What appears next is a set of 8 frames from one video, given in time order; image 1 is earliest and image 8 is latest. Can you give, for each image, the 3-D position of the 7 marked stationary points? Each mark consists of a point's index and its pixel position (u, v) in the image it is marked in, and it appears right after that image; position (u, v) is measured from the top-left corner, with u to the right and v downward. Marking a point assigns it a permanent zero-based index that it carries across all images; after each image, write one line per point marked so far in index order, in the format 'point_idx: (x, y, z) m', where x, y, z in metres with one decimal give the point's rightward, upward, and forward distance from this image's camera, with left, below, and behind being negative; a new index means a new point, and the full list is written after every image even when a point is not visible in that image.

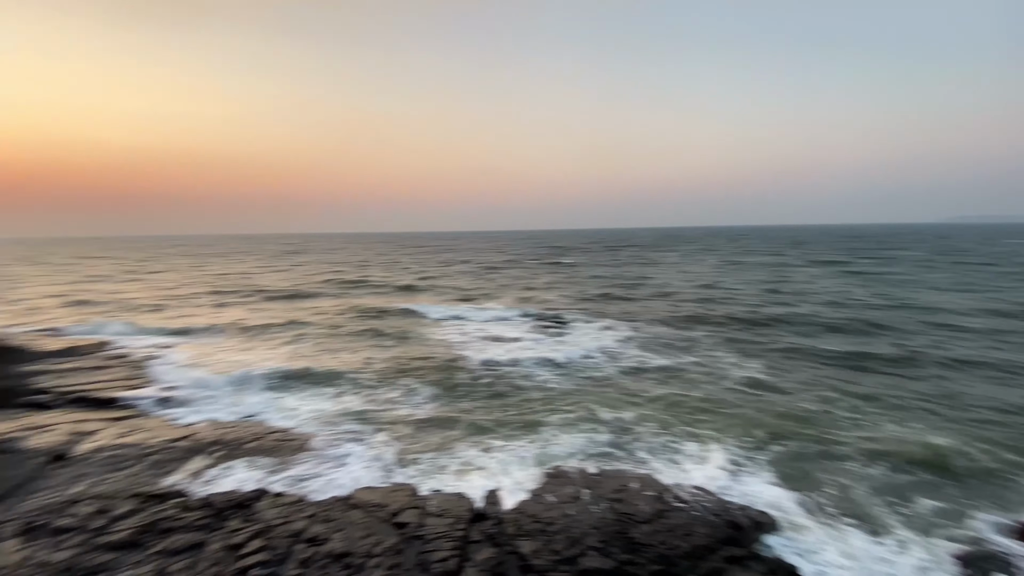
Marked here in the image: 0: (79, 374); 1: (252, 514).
0: (-17.9, -3.5, +19.5) m
1: (-5.0, -4.4, +9.0) m
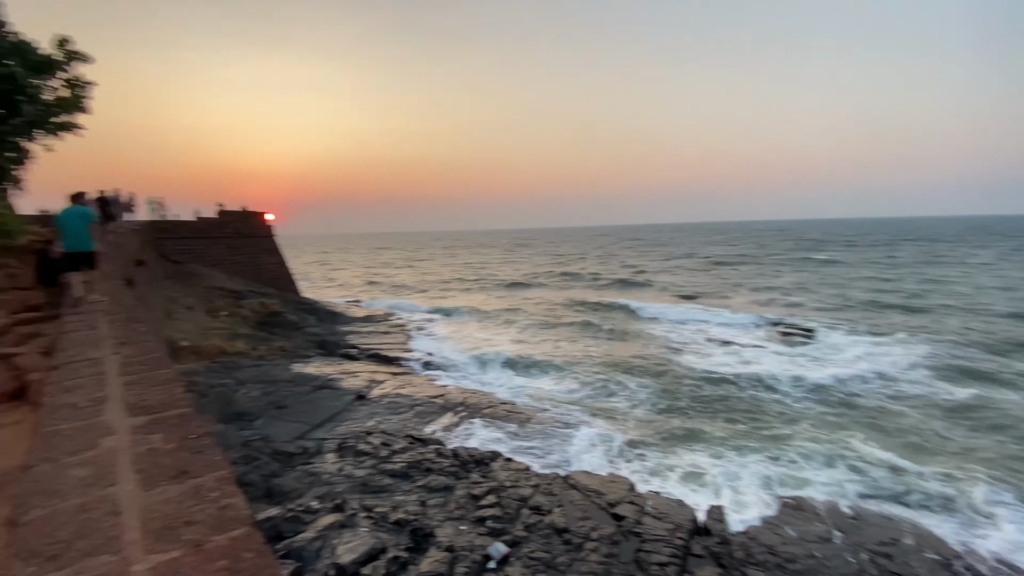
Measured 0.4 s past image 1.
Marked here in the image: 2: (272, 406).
0: (-7.5, -2.6, +25.3) m
1: (-0.5, -4.1, +10.3) m
2: (-7.5, -3.6, +14.6) m
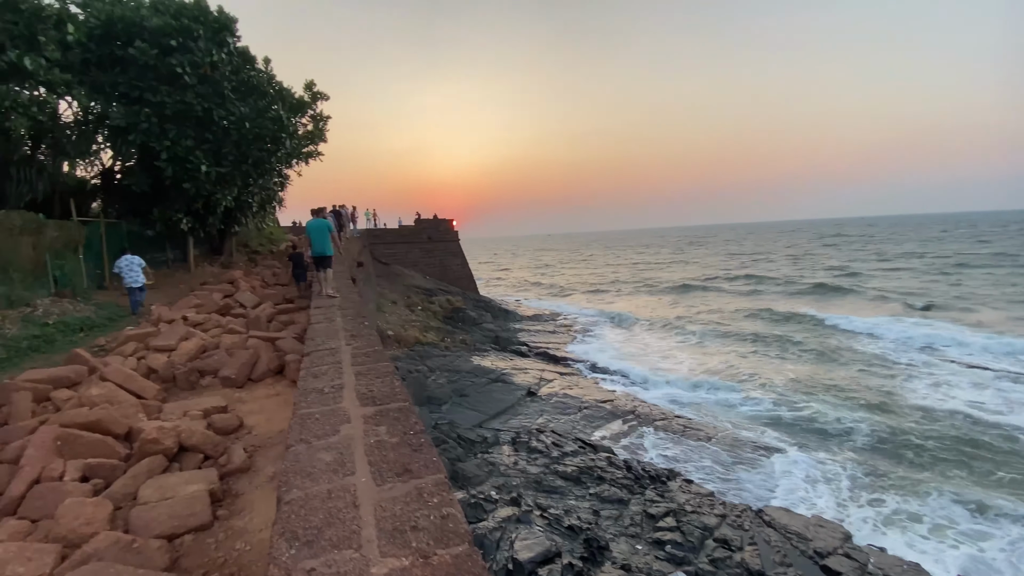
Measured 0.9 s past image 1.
0: (+1.8, -2.6, +26.0) m
1: (+3.2, -4.2, +9.6) m
2: (-1.9, -3.6, +16.0) m
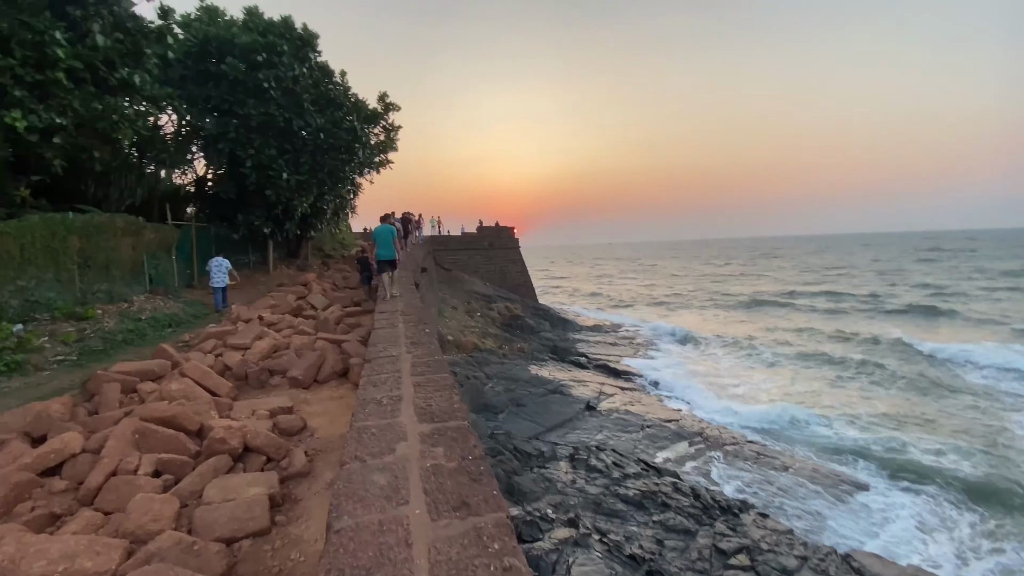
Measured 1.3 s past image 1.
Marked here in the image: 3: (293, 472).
0: (+5.0, -3.2, +25.3) m
1: (+4.2, -4.5, +8.8) m
2: (0.0, -3.9, +15.8) m
3: (-2.0, -1.6, +4.2) m
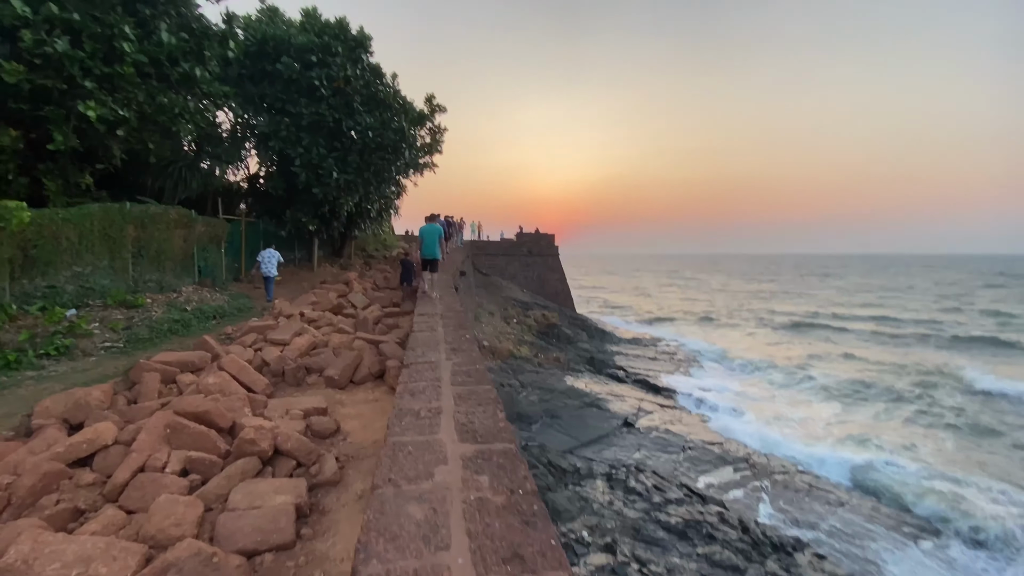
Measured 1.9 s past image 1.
0: (+6.9, -3.8, +24.4) m
1: (+4.8, -4.8, +8.0) m
2: (+1.2, -4.1, +15.3) m
3: (-1.6, -1.6, +3.9) m
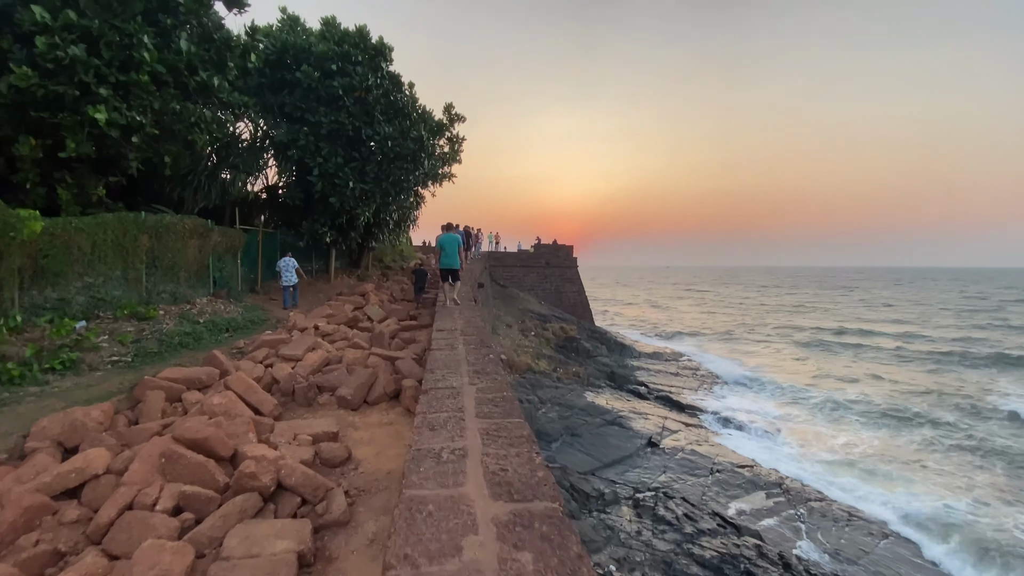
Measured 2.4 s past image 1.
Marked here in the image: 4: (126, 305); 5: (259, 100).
0: (+7.8, -4.5, +23.6) m
1: (+5.2, -5.1, +7.3) m
2: (+1.8, -4.6, +14.7) m
3: (-1.4, -1.7, +3.5) m
4: (-6.4, -0.3, +7.7) m
5: (-6.1, +4.6, +11.3) m
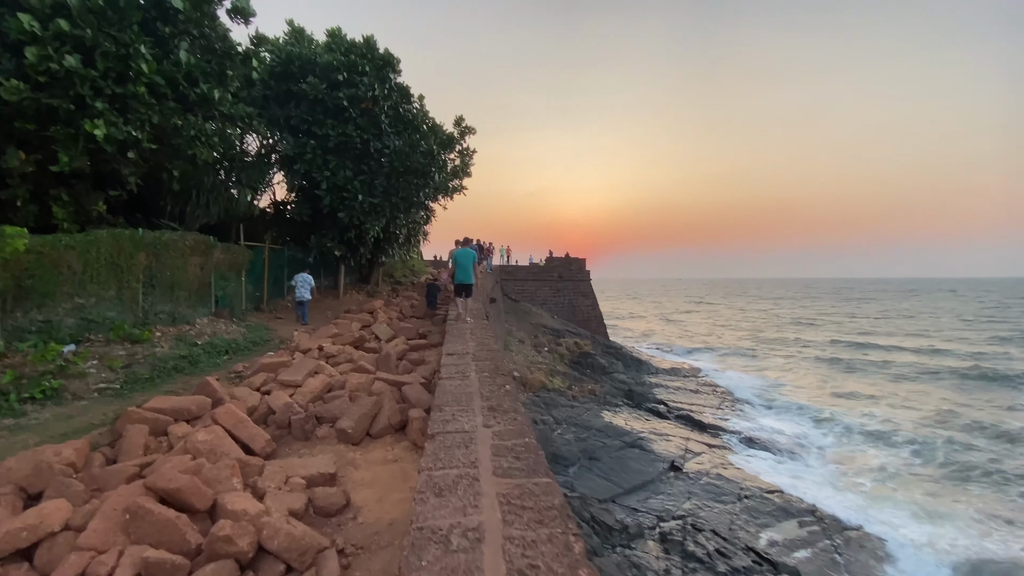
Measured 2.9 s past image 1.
0: (+8.4, -5.2, +22.8) m
1: (+5.4, -5.3, +6.5) m
2: (+2.2, -5.0, +14.0) m
3: (-1.2, -1.9, +2.9) m
4: (-6.2, -0.6, +7.3) m
5: (-5.8, +4.1, +11.0) m
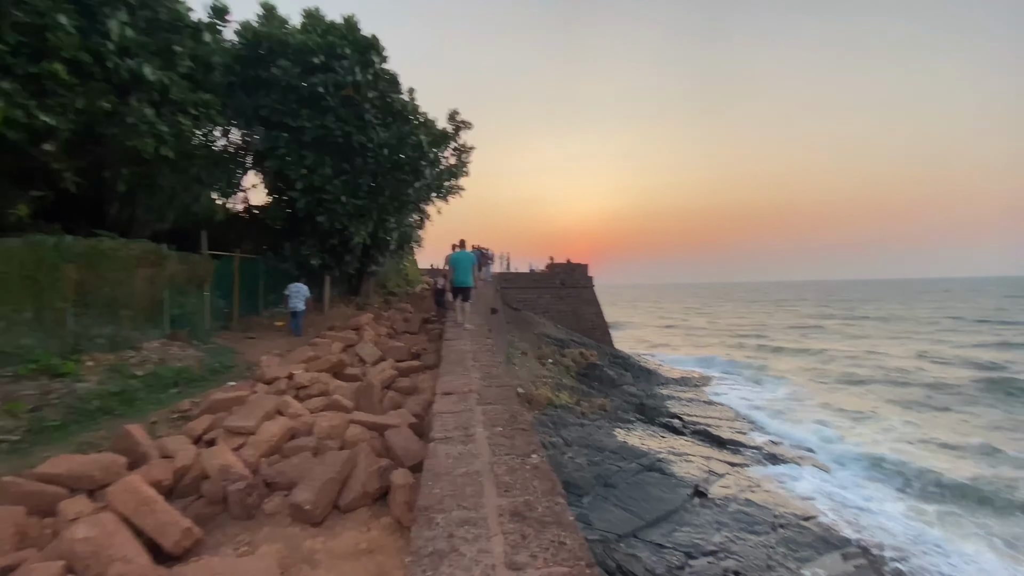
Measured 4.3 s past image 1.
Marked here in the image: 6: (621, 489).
0: (+8.6, -5.4, +21.3) m
1: (+5.6, -5.3, +5.0) m
2: (+2.4, -5.2, +12.5) m
3: (-1.0, -2.0, +1.5) m
4: (-6.0, -0.9, +5.9) m
5: (-5.8, +3.8, +9.7) m
6: (+2.9, -5.4, +12.5) m
